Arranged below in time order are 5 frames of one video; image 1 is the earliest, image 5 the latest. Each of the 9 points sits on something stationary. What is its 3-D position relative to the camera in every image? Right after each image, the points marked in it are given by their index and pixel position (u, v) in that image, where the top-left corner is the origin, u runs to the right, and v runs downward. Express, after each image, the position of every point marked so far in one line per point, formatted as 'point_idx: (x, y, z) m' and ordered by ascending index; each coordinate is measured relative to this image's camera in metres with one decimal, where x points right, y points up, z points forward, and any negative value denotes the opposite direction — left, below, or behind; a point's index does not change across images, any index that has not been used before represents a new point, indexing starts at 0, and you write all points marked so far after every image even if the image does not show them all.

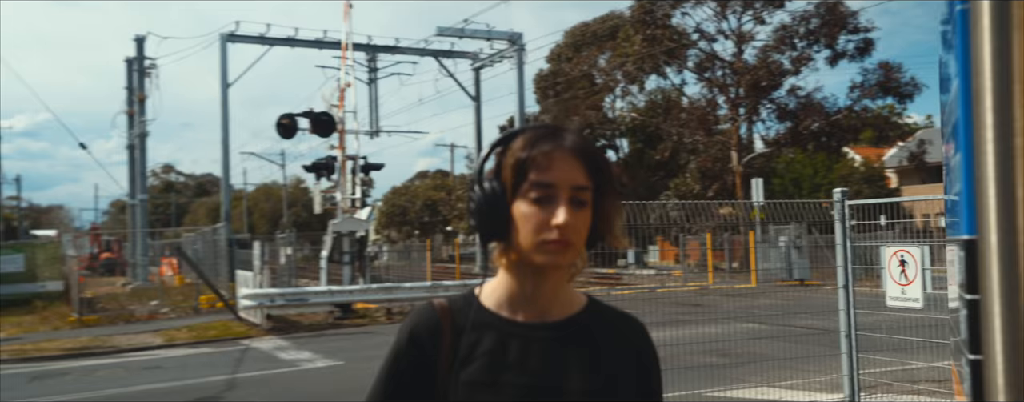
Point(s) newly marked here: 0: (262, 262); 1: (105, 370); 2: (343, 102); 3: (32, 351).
0: (-5.9, -1.4, +20.3) m
1: (-6.2, -2.6, +13.3) m
2: (-4.0, +2.3, +20.1) m
3: (-8.9, -2.8, +16.1) m
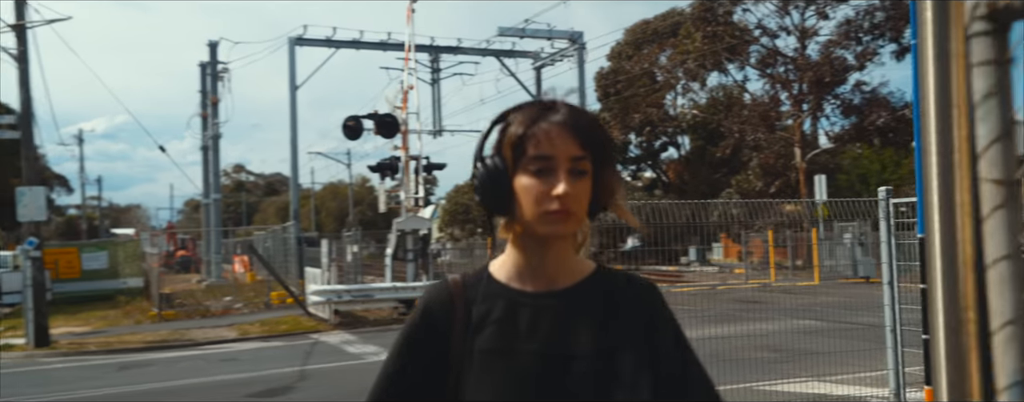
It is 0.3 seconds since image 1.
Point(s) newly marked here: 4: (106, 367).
0: (-4.4, -1.4, +21.0) m
1: (-5.3, -2.6, +14.0) m
2: (-2.6, +2.3, +20.6) m
3: (-7.8, -2.8, +17.0) m
4: (-6.5, -2.6, +13.8) m
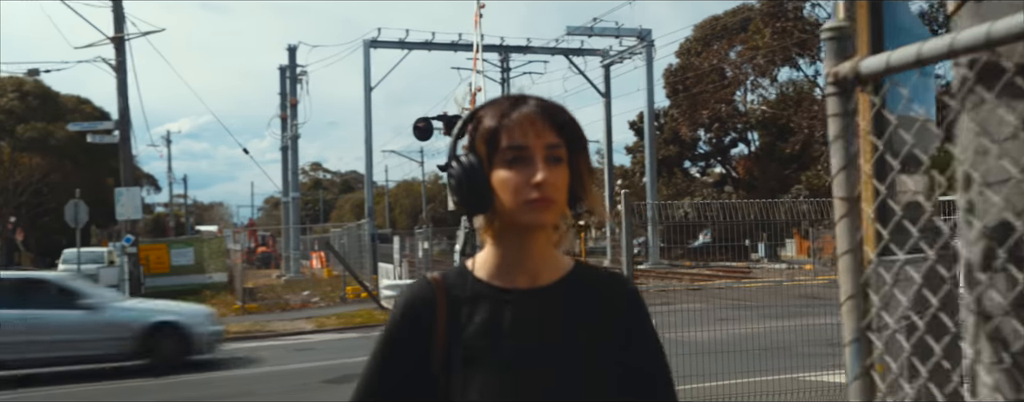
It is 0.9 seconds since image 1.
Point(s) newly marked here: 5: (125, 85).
0: (-2.8, -1.4, +21.9) m
1: (-4.2, -2.6, +15.0) m
2: (-1.0, +2.3, +21.4) m
3: (-6.4, -2.8, +18.2) m
4: (-5.4, -2.6, +14.9) m
5: (-8.4, +2.5, +18.9) m
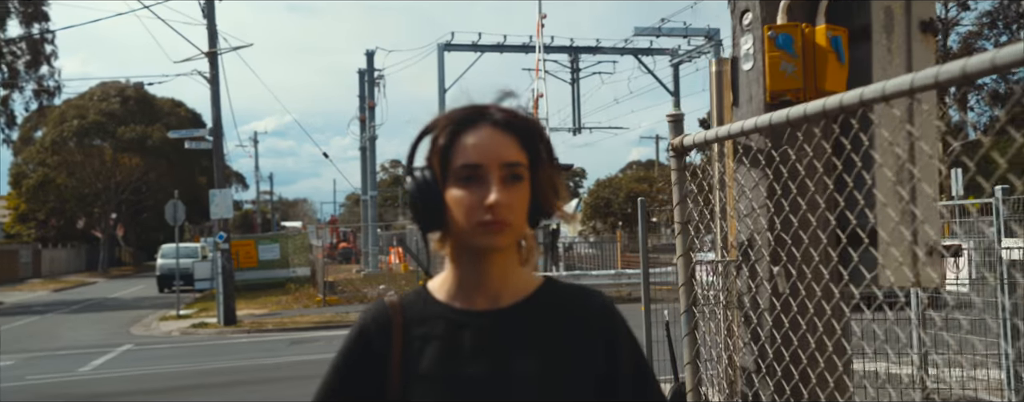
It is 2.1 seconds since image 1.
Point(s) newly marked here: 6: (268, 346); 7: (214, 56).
0: (-1.1, -1.4, +23.2) m
1: (-3.2, -2.6, +16.4) m
2: (+0.6, +2.3, +22.5) m
3: (-5.1, -2.8, +19.8) m
4: (-4.3, -2.7, +16.4) m
5: (-7.0, +2.5, +20.6) m
6: (-4.4, -2.6, +15.7) m
7: (-6.8, +3.3, +19.8) m
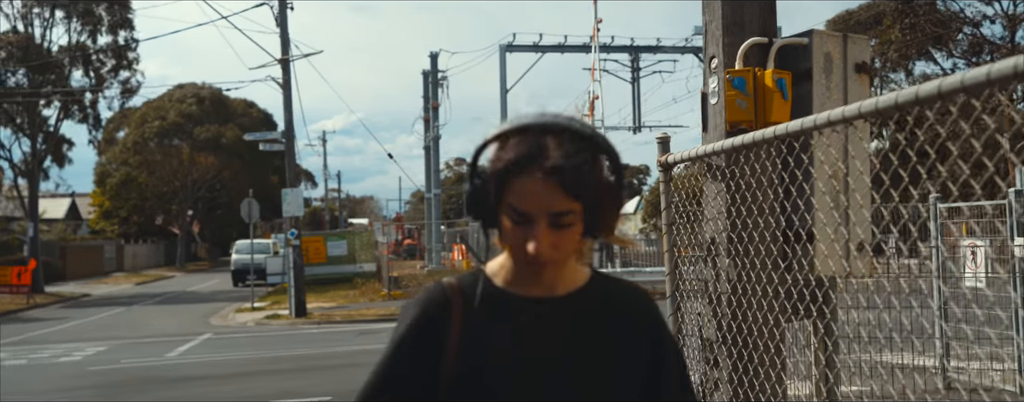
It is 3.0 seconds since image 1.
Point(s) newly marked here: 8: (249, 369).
0: (+0.5, -1.3, +23.9) m
1: (-2.1, -2.6, +17.3) m
2: (+2.2, +2.4, +23.0) m
3: (-3.7, -2.8, +20.9) m
4: (-3.3, -2.6, +17.4) m
5: (-5.6, +2.6, +21.8) m
6: (-3.4, -2.6, +16.7) m
7: (-5.4, +3.3, +20.9) m
8: (-3.7, -2.4, +12.3) m
